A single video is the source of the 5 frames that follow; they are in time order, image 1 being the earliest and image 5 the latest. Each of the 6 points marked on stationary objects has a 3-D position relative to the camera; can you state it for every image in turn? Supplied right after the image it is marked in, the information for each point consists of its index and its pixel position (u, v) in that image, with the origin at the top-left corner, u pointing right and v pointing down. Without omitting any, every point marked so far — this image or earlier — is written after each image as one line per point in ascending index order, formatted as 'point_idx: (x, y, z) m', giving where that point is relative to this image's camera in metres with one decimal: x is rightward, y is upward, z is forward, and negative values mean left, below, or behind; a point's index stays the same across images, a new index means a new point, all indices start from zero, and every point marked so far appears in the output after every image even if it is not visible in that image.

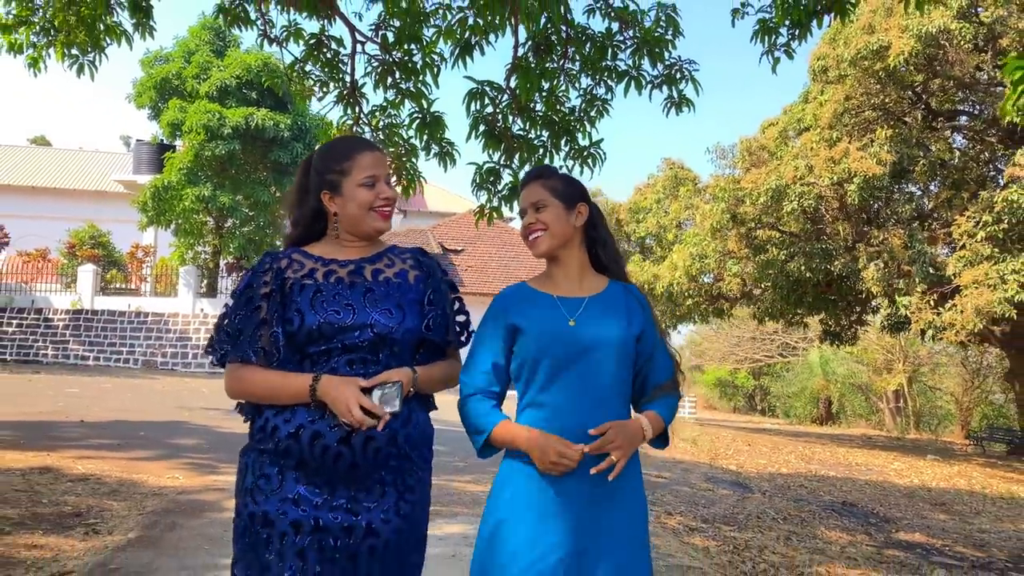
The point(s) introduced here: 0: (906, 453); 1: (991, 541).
0: (+8.3, -3.5, +16.9) m
1: (+4.2, -2.2, +7.0) m
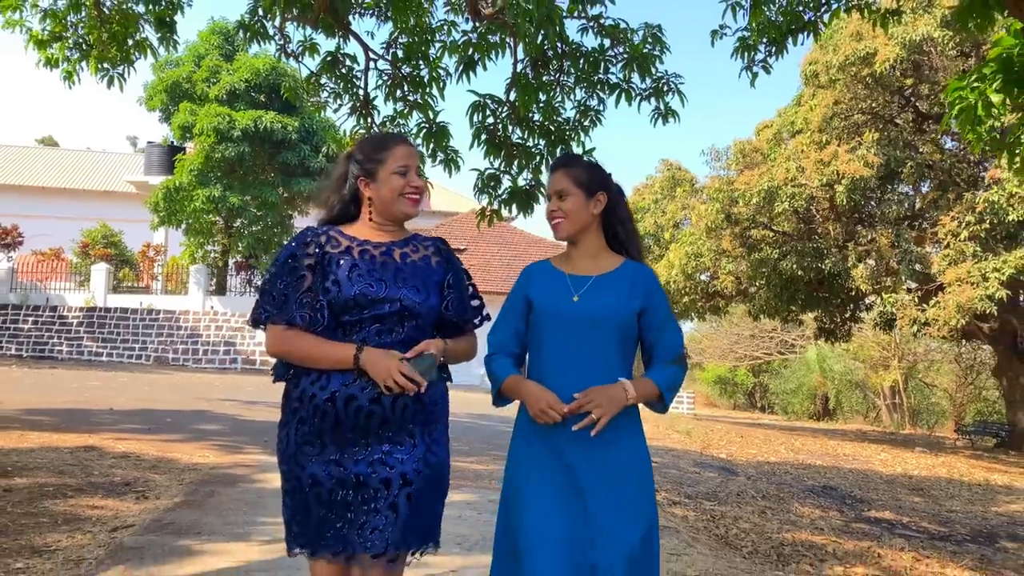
0: (+8.3, -3.4, +17.4) m
1: (+4.2, -2.2, +7.5) m
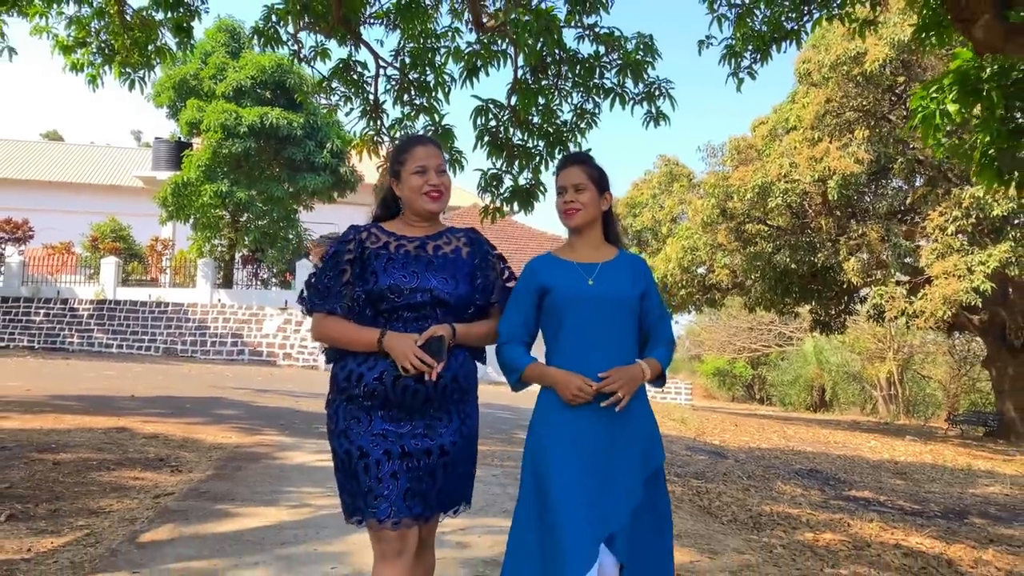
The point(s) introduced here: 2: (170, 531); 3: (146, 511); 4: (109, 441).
0: (+8.4, -3.3, +17.8) m
1: (+4.2, -2.1, +8.0) m
2: (-1.5, -1.1, +3.6) m
3: (-1.8, -1.1, +3.9) m
4: (-2.9, -1.1, +5.8) m
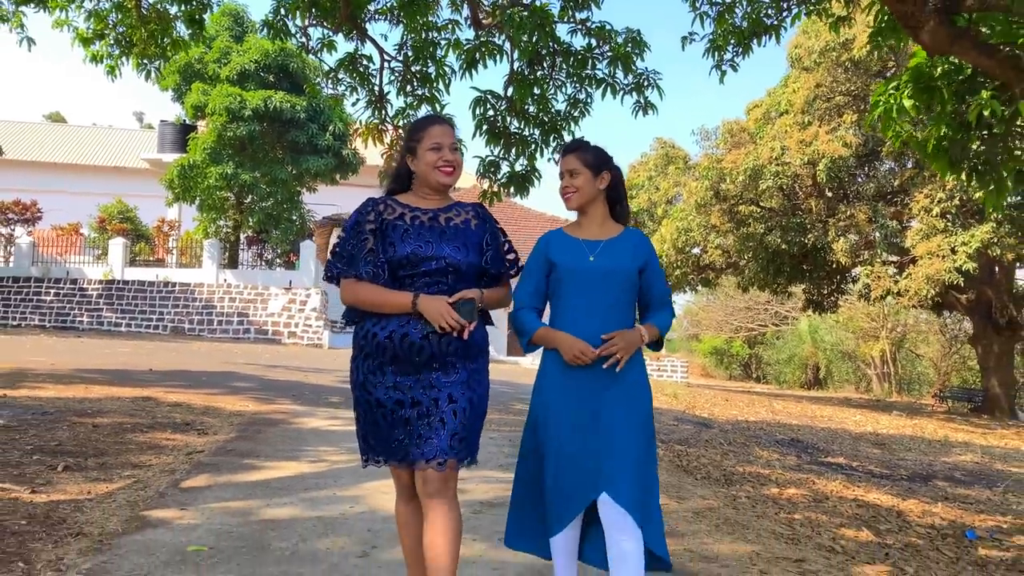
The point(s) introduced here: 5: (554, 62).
0: (+8.3, -2.8, +18.4) m
1: (+4.1, -1.9, +8.5) m
2: (-1.6, -1.0, +4.1) m
3: (-1.8, -1.0, +4.5) m
4: (-2.9, -0.9, +6.3) m
5: (+0.4, +2.0, +7.3) m
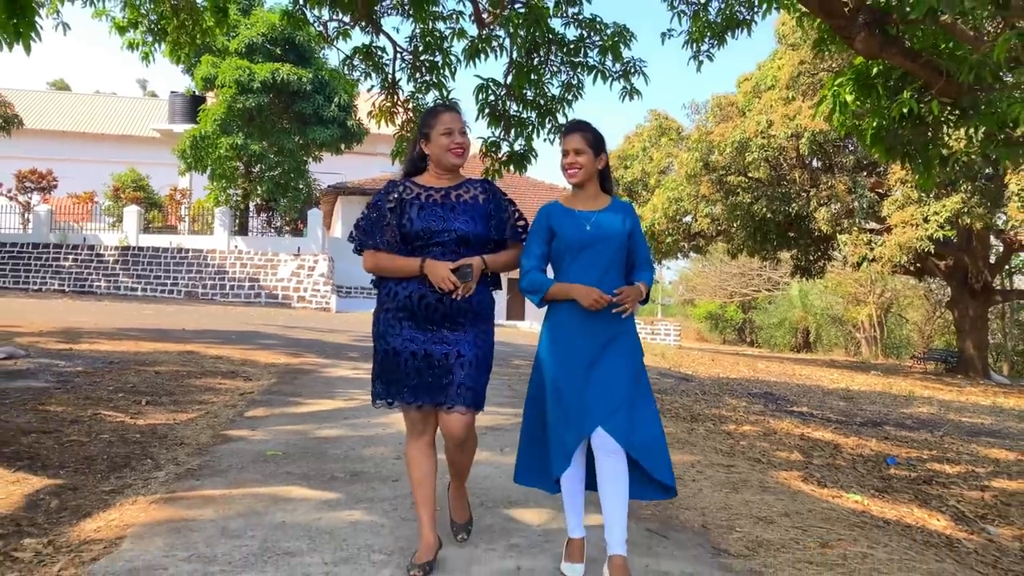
0: (+8.3, -2.0, +19.4) m
1: (+4.1, -1.5, +9.5) m
2: (-1.6, -0.8, +5.0) m
3: (-1.8, -0.8, +5.4) m
4: (-2.9, -0.6, +7.2) m
5: (+0.4, +2.4, +8.1) m
